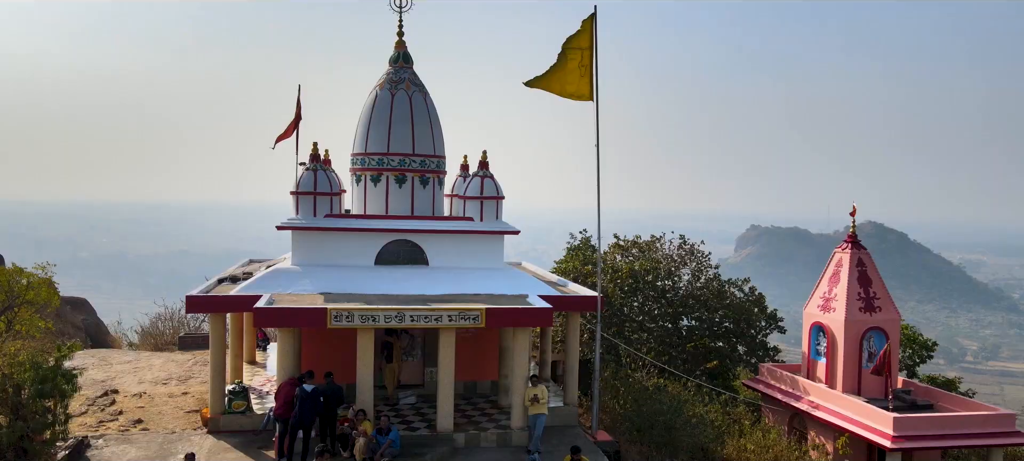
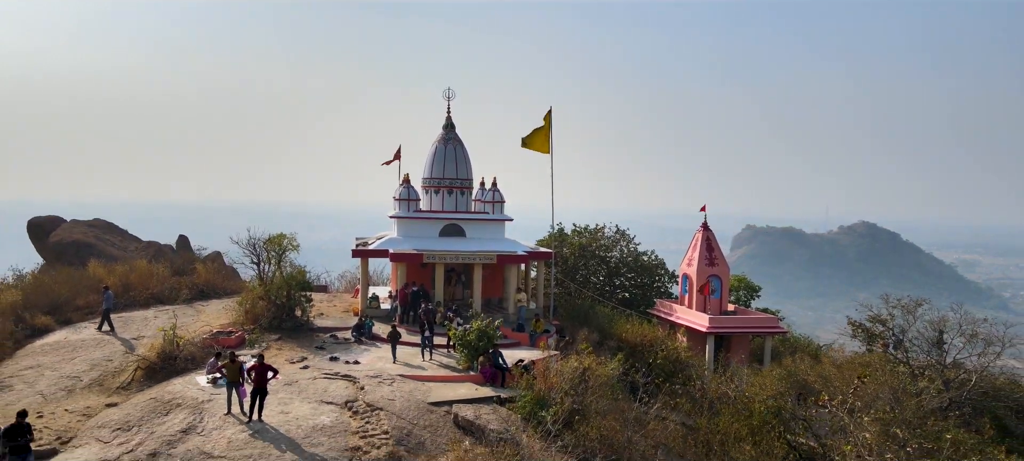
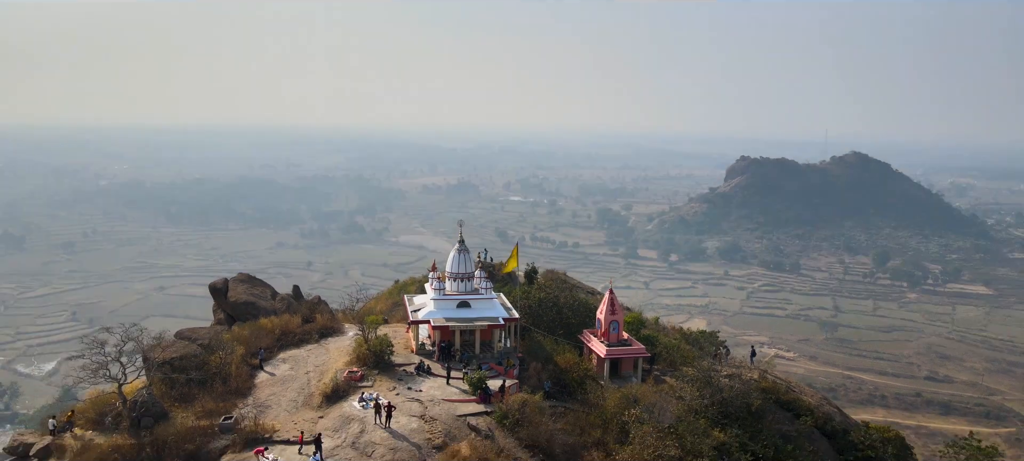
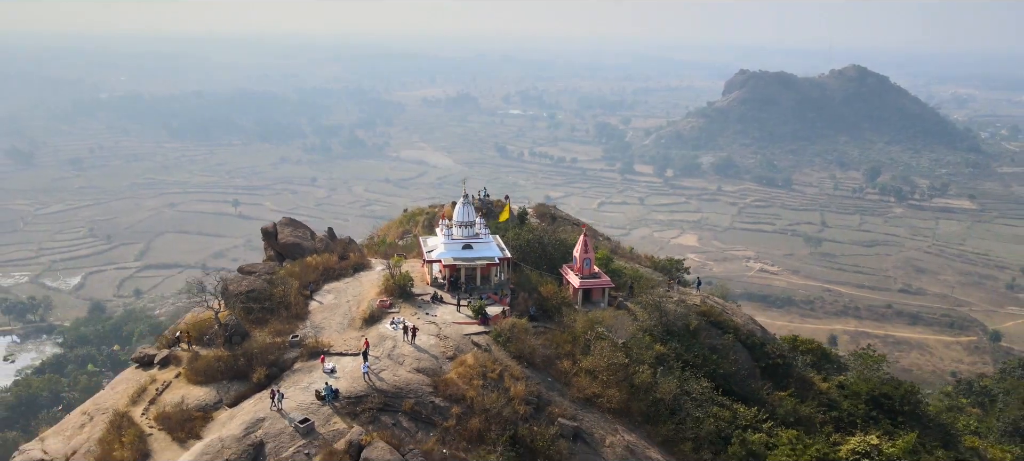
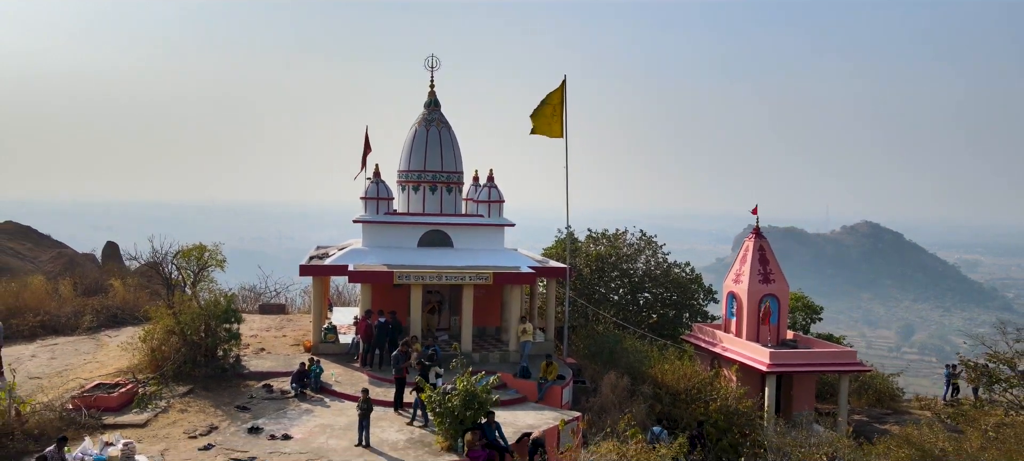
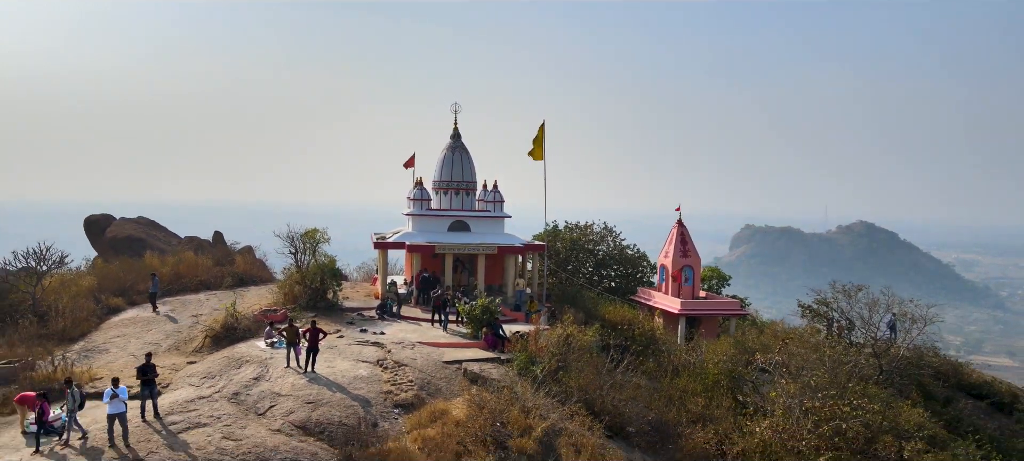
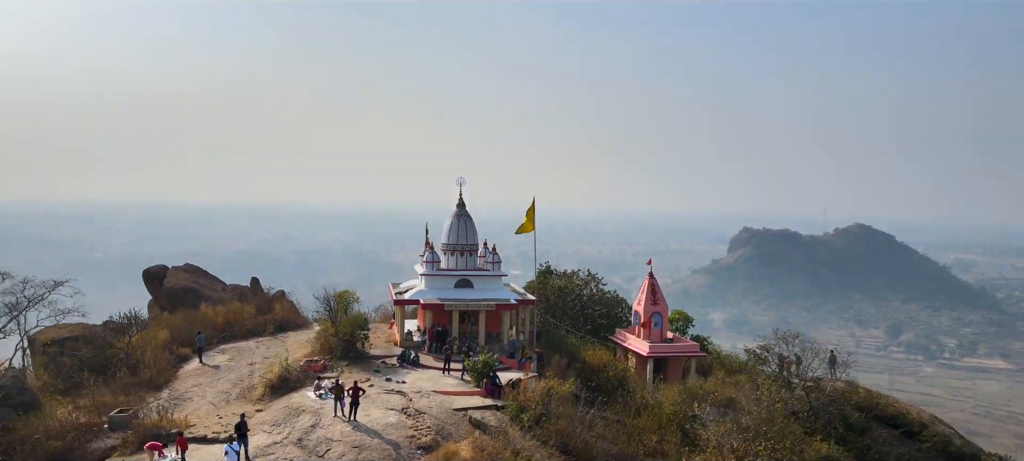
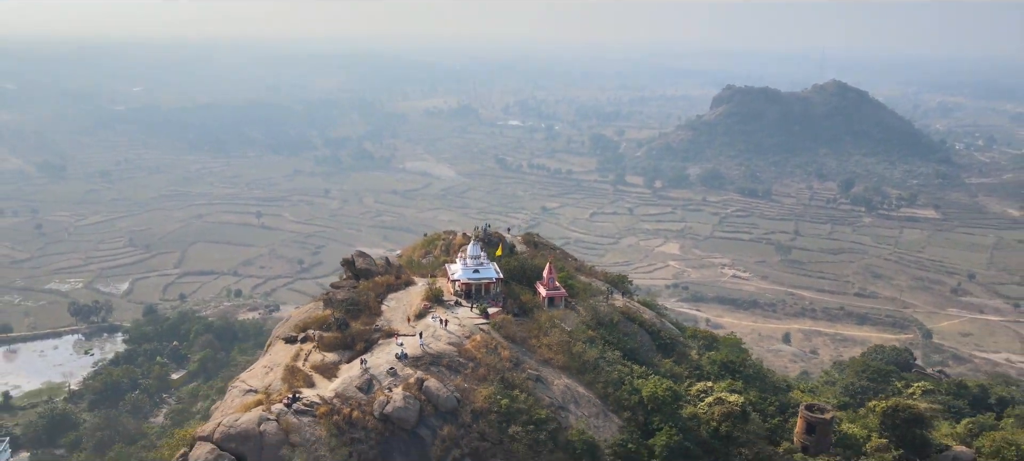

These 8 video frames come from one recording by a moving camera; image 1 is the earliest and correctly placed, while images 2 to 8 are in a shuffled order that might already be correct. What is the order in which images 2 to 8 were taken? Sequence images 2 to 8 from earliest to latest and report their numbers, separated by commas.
5, 2, 6, 7, 3, 4, 8
